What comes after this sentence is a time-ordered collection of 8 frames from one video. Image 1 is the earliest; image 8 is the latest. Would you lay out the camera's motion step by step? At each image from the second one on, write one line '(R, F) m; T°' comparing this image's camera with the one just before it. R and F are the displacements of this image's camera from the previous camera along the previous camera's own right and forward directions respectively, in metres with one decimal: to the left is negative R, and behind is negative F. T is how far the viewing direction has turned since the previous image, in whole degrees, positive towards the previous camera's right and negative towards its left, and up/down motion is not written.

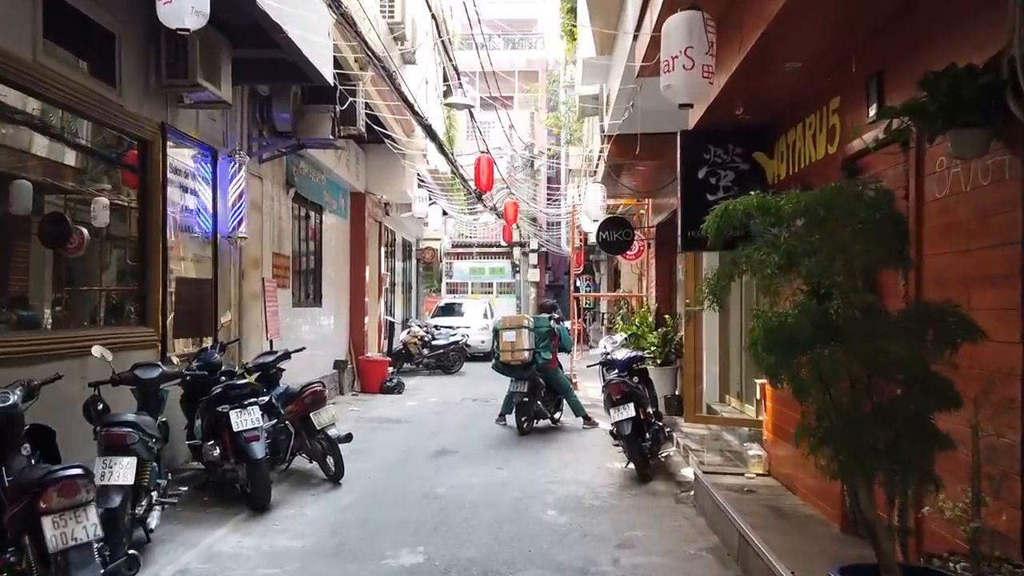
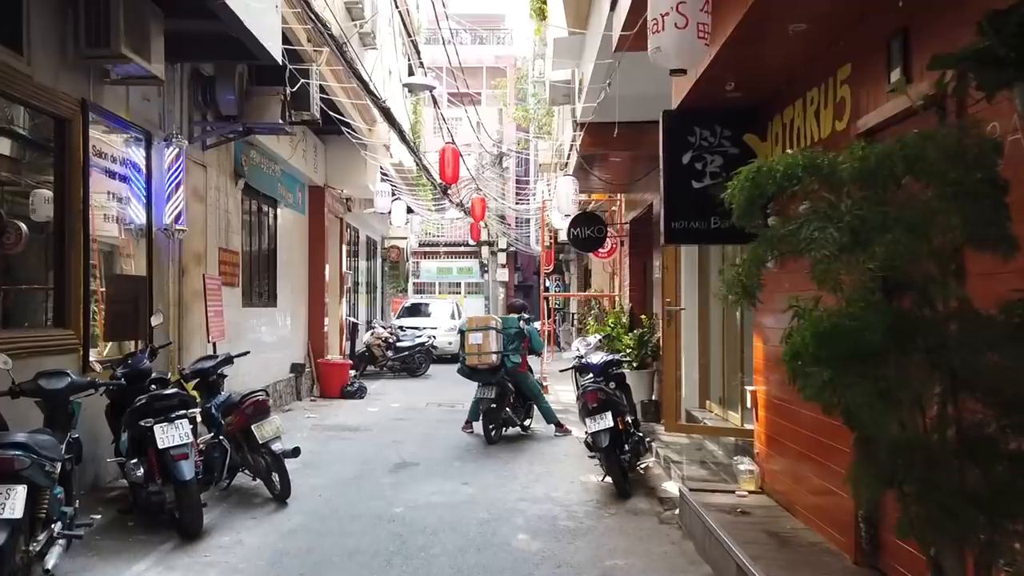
(0.0, +0.6) m; +2°
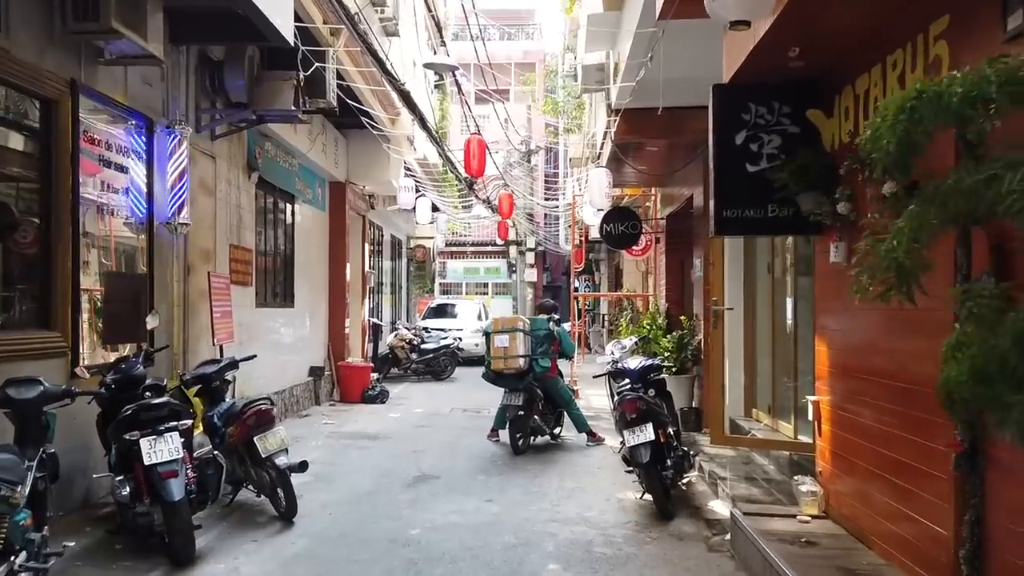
(0.0, +0.5) m; -2°
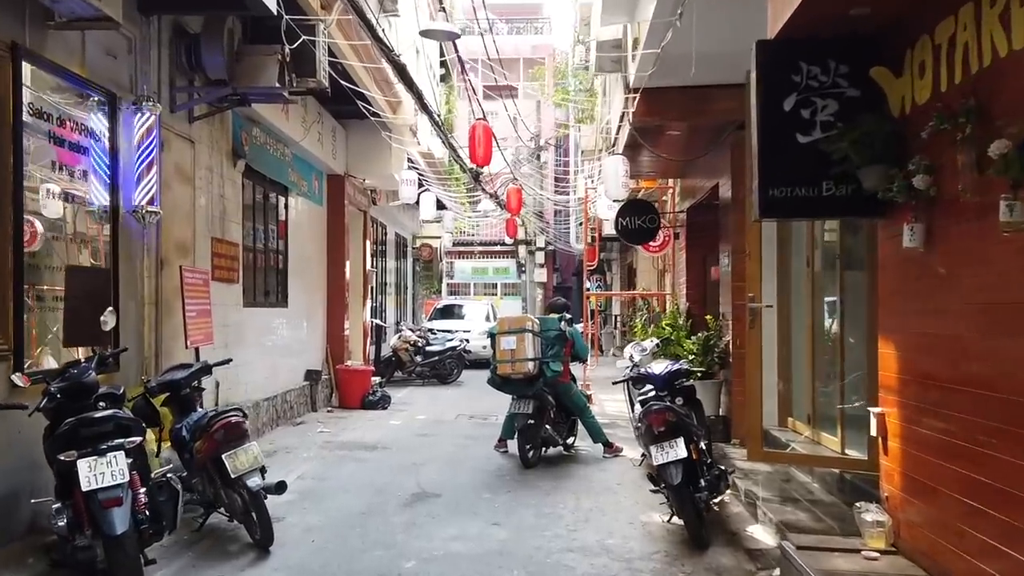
(0.0, +0.7) m; -1°
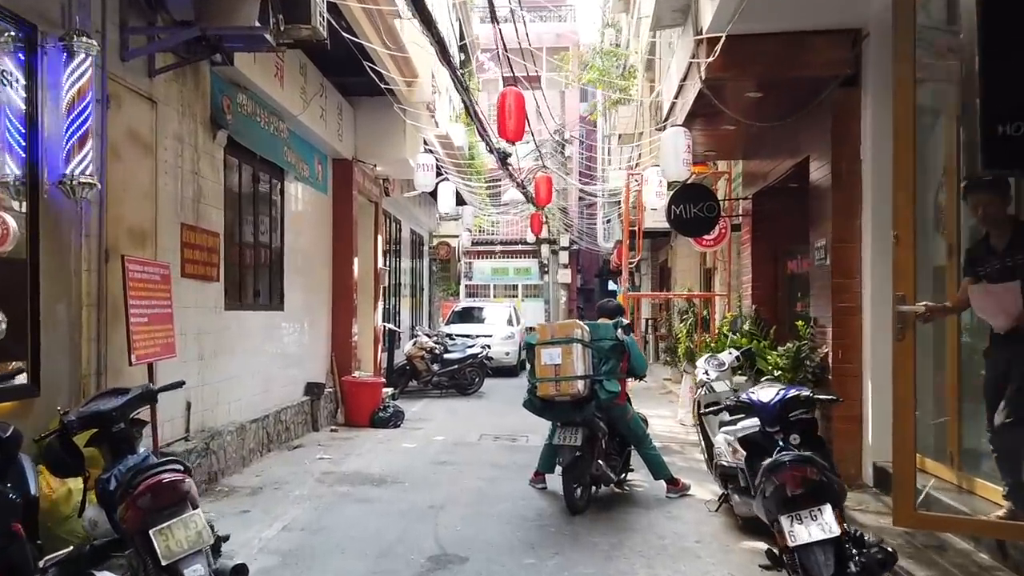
(-0.2, +1.4) m; -1°
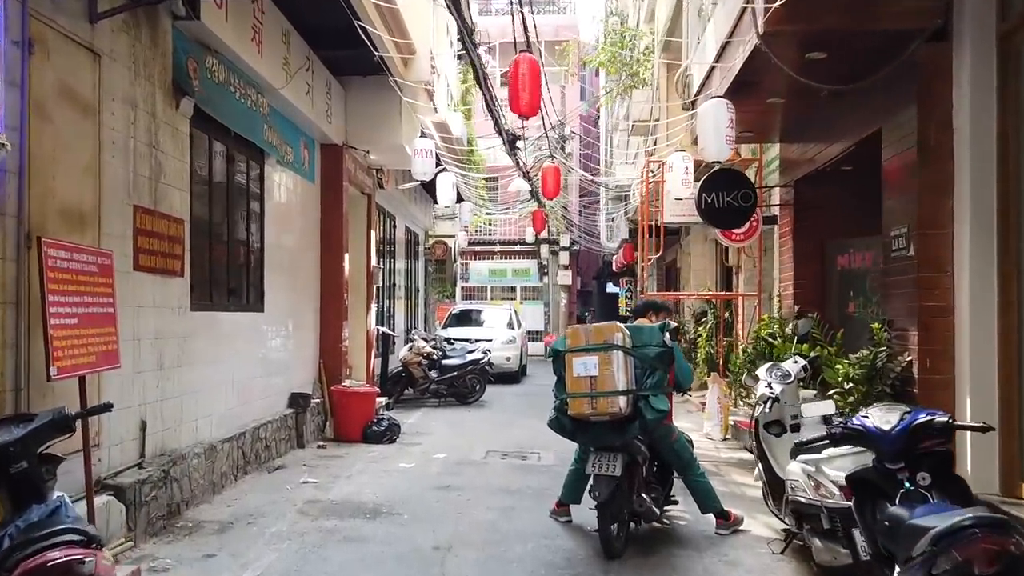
(-0.2, +0.9) m; 0°
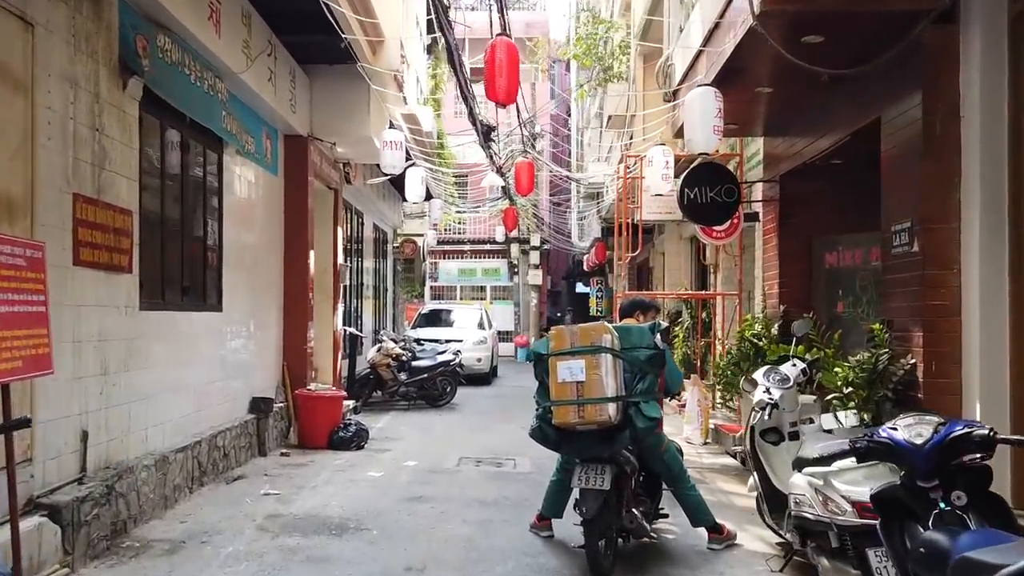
(-0.1, +0.4) m; +2°
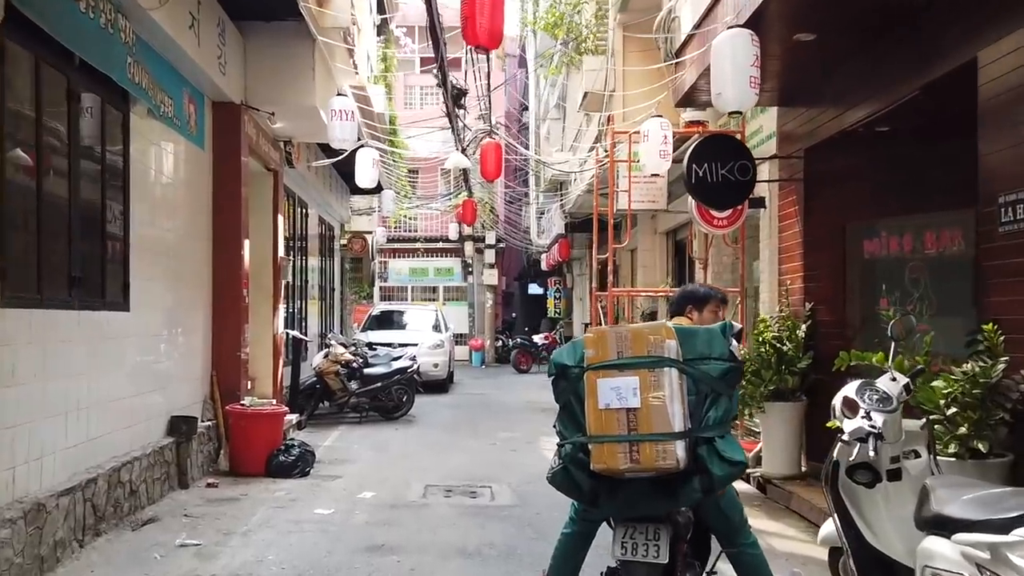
(-0.2, +1.2) m; +4°
